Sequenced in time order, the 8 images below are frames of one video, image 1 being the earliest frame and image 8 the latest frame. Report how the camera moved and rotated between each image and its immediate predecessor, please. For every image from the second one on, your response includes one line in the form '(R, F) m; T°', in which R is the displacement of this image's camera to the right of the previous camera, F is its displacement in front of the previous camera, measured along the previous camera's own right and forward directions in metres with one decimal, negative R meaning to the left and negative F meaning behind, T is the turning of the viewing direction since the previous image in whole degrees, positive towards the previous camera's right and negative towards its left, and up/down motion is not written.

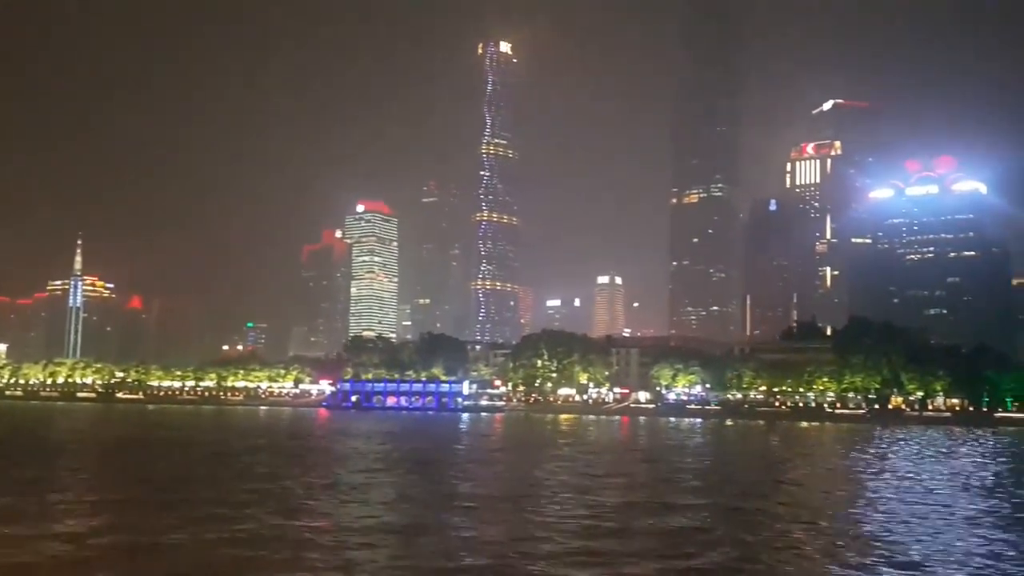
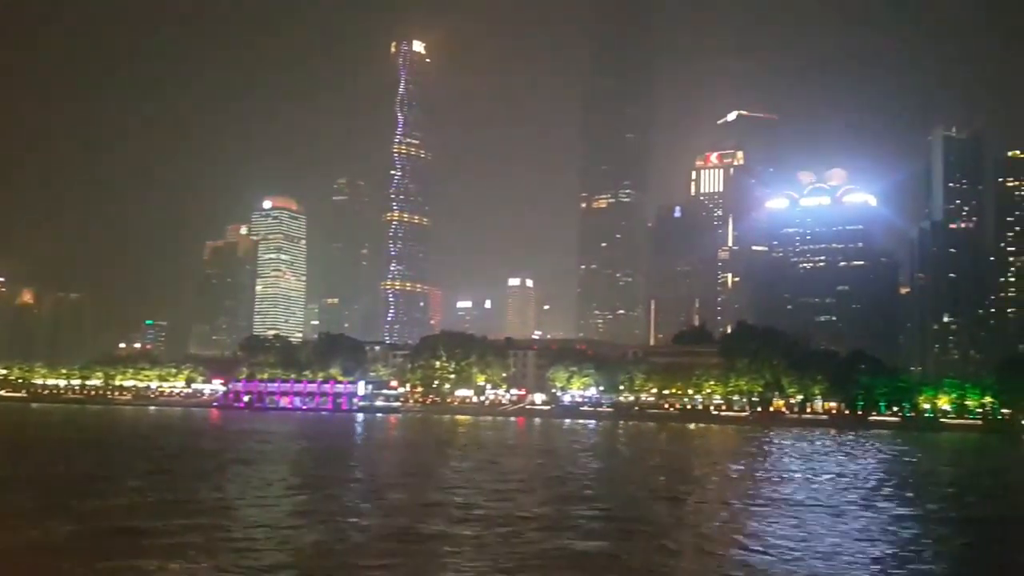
(+3.1, -0.2) m; +5°
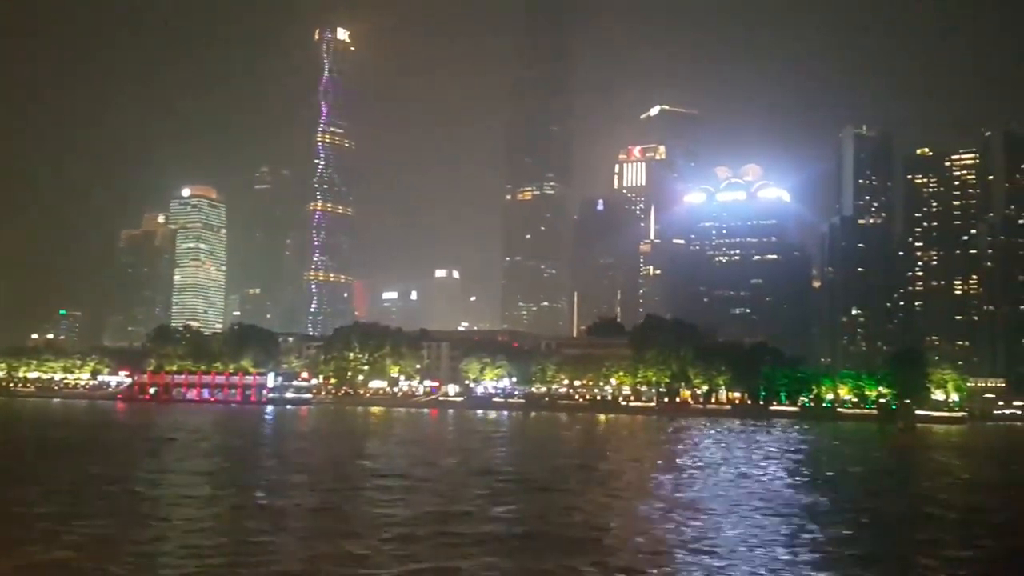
(+3.4, -0.1) m; +4°
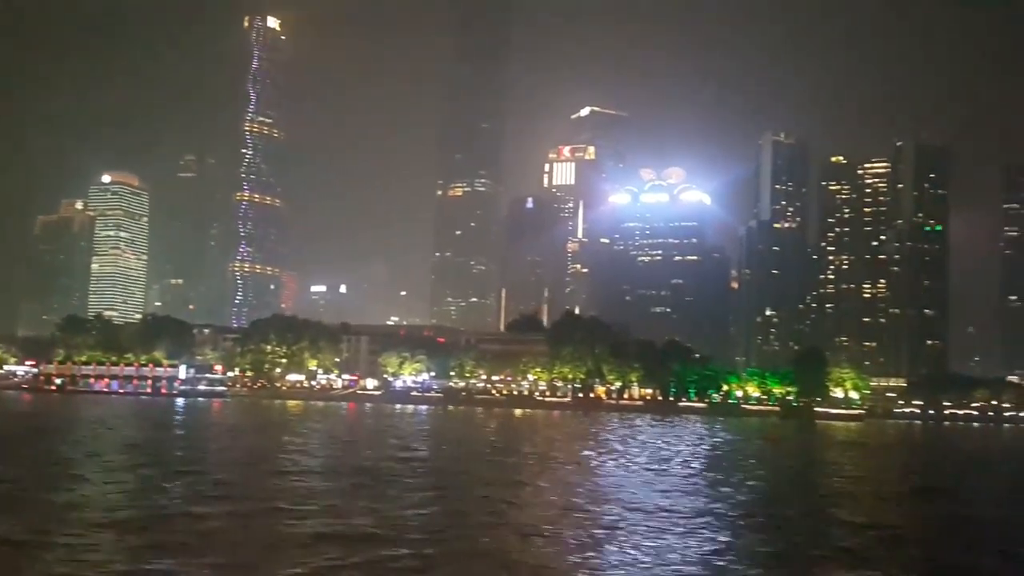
(+2.5, -1.0) m; +4°
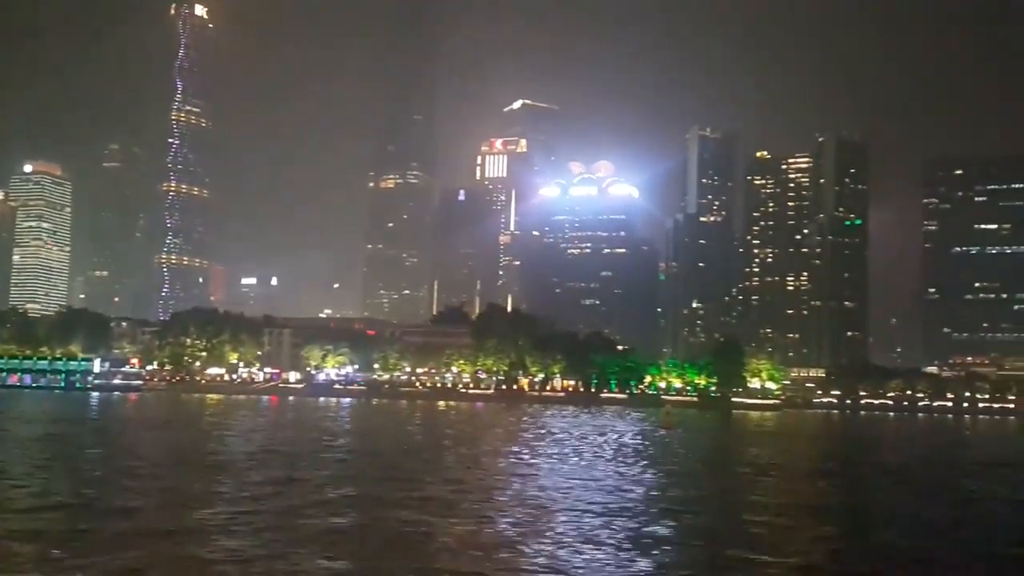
(+2.6, -0.3) m; +4°
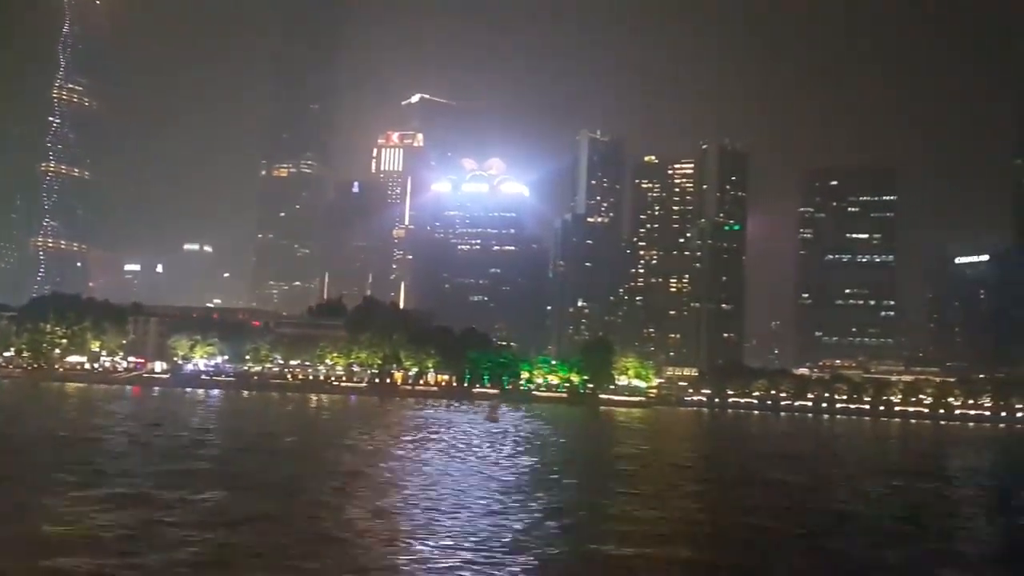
(+4.7, -0.8) m; +5°
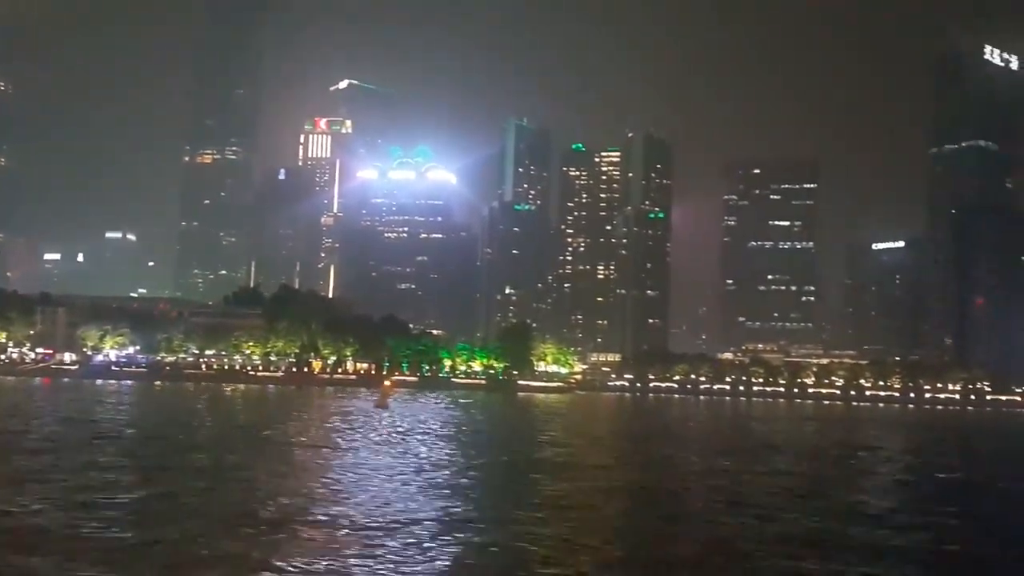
(+3.3, -0.4) m; +3°
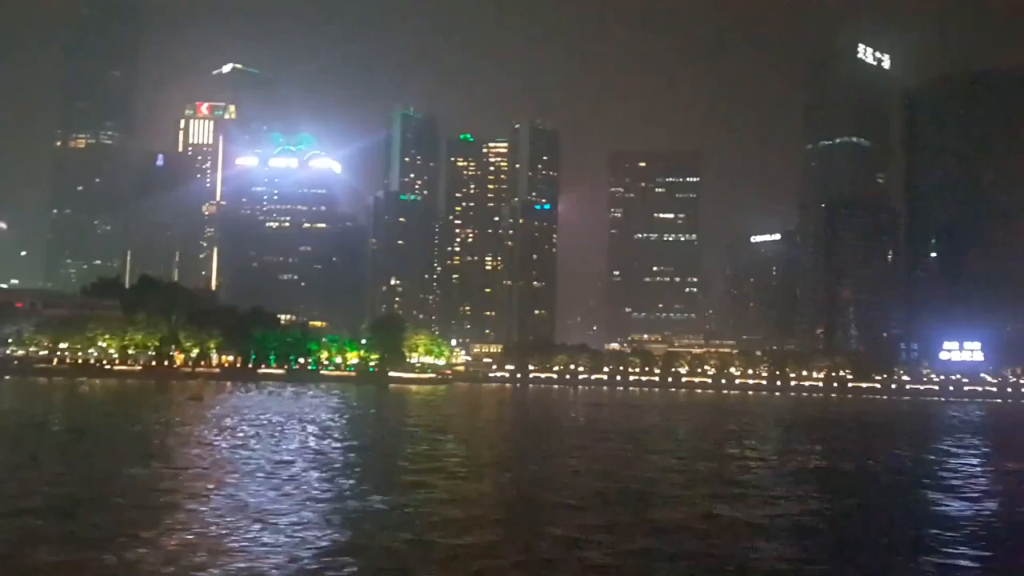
(+5.4, +0.5) m; +5°
